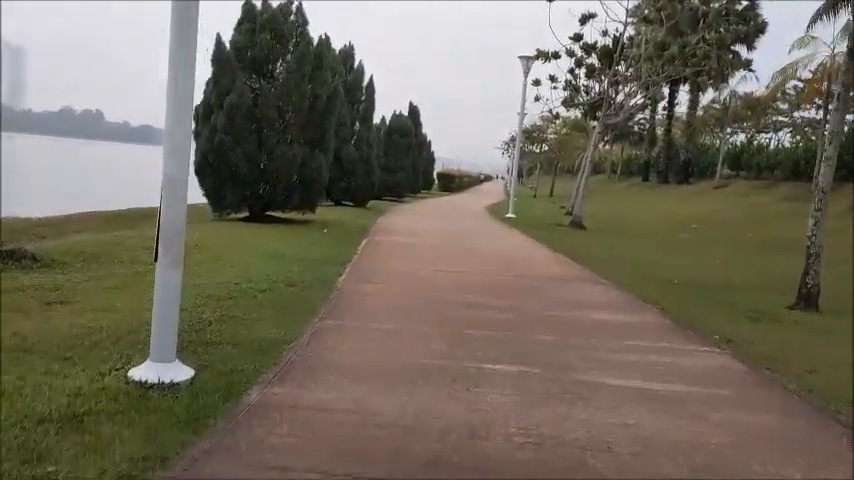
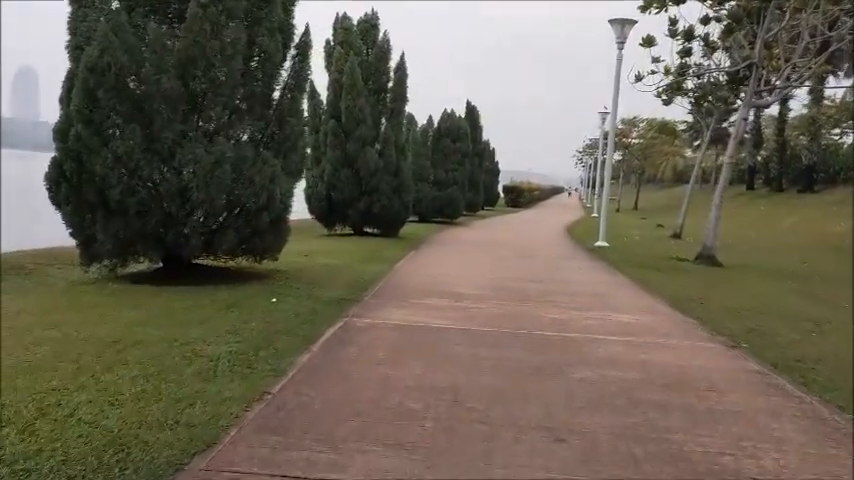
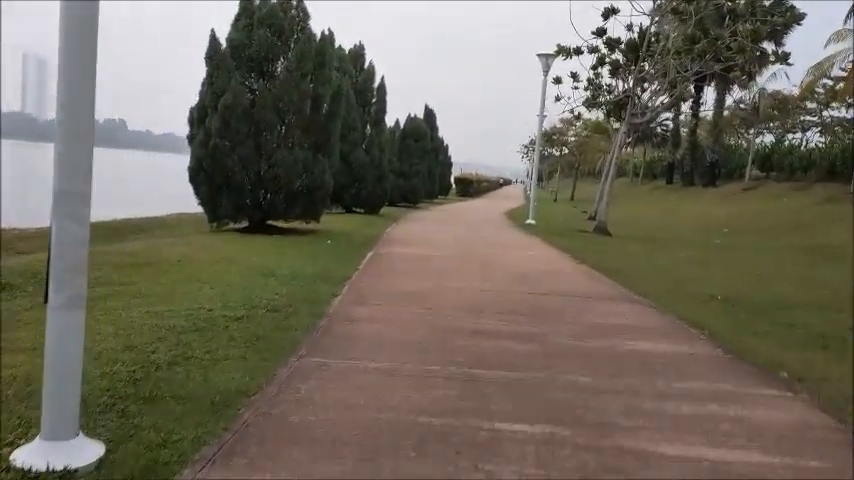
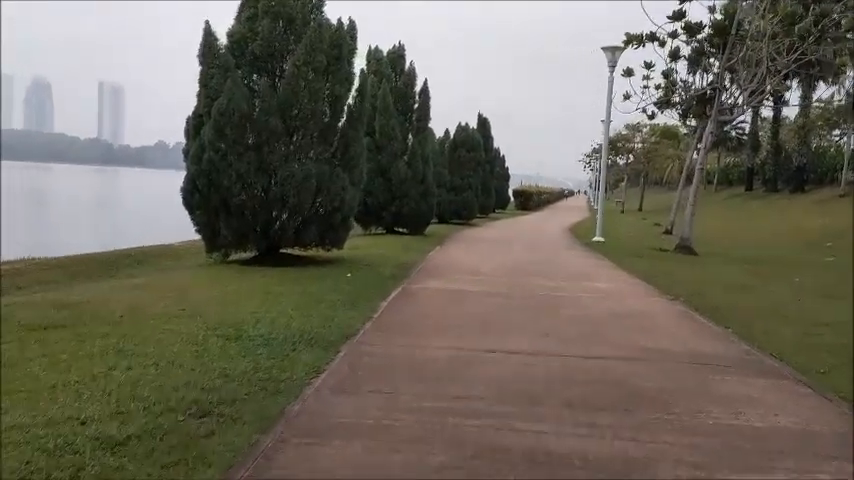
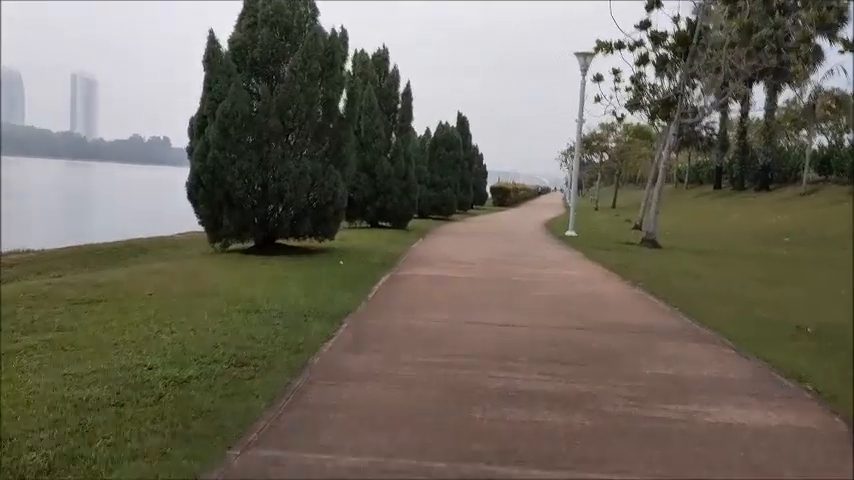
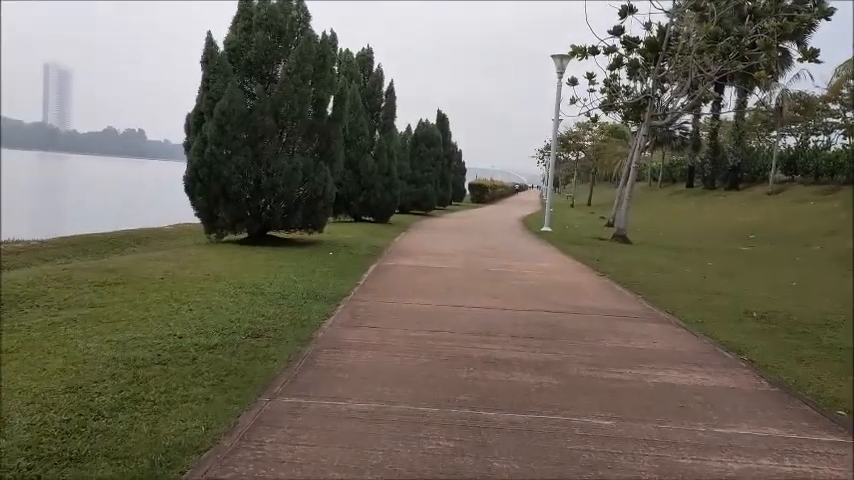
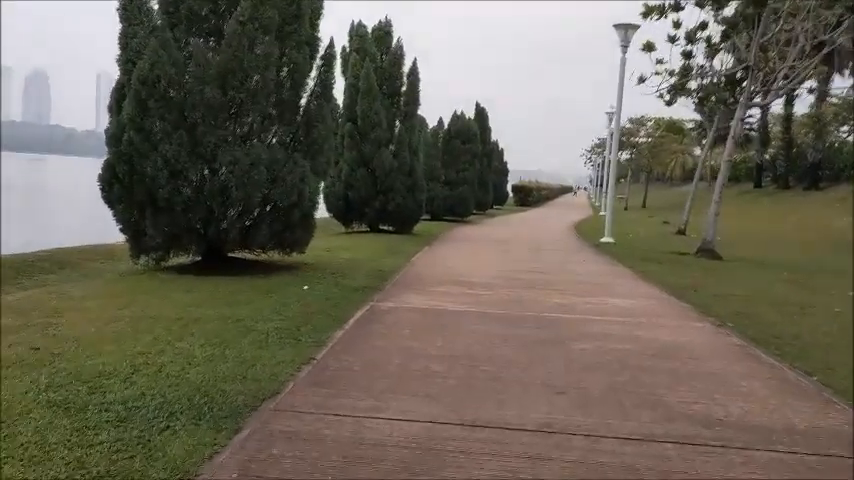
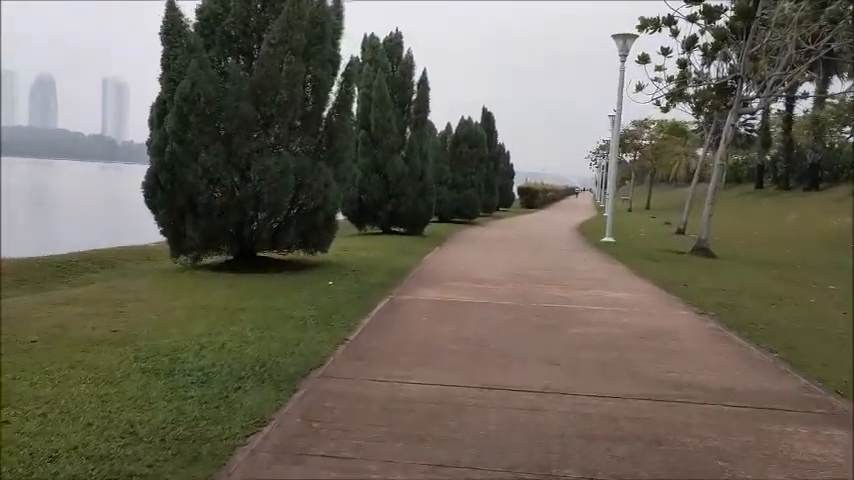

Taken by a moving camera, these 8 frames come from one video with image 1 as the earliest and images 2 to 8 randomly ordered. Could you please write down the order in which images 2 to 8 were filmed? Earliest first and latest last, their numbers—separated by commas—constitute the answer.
3, 6, 5, 4, 8, 7, 2
